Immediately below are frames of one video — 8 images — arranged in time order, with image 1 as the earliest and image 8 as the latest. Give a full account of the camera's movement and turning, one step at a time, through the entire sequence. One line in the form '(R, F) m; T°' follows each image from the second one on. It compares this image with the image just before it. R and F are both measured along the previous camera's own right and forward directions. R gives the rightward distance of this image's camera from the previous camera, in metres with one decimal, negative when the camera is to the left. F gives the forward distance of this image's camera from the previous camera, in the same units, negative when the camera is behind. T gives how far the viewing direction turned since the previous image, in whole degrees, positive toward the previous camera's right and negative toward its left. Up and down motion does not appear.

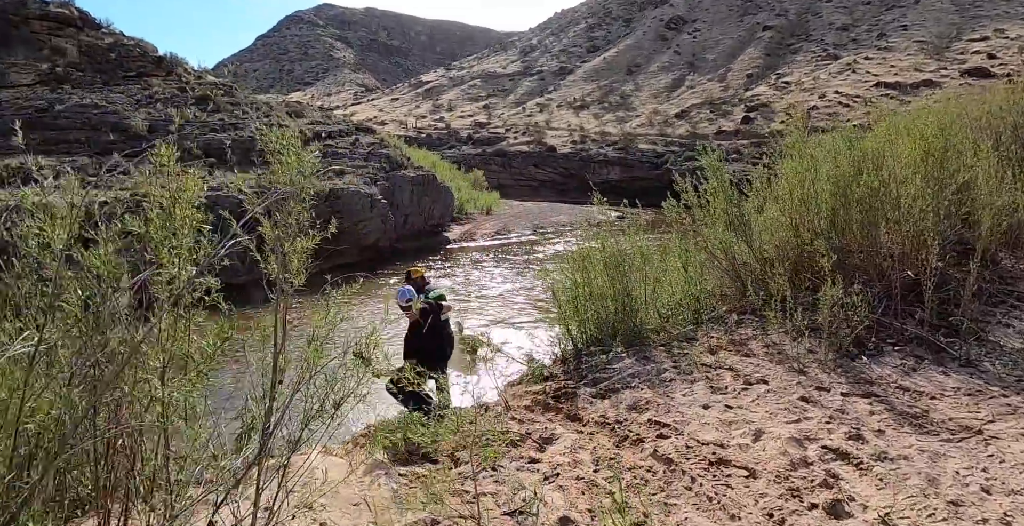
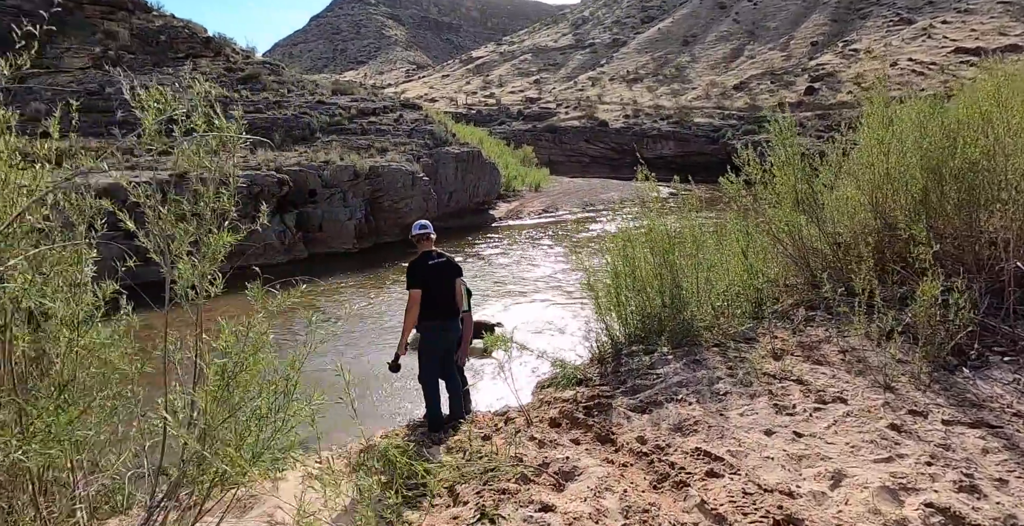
(+0.2, +0.6) m; -5°
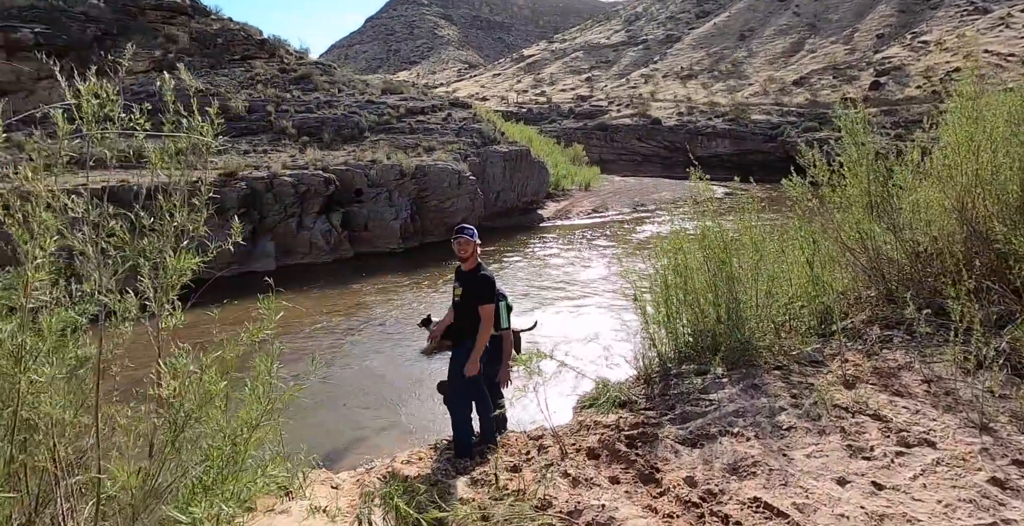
(+0.1, +0.3) m; -5°
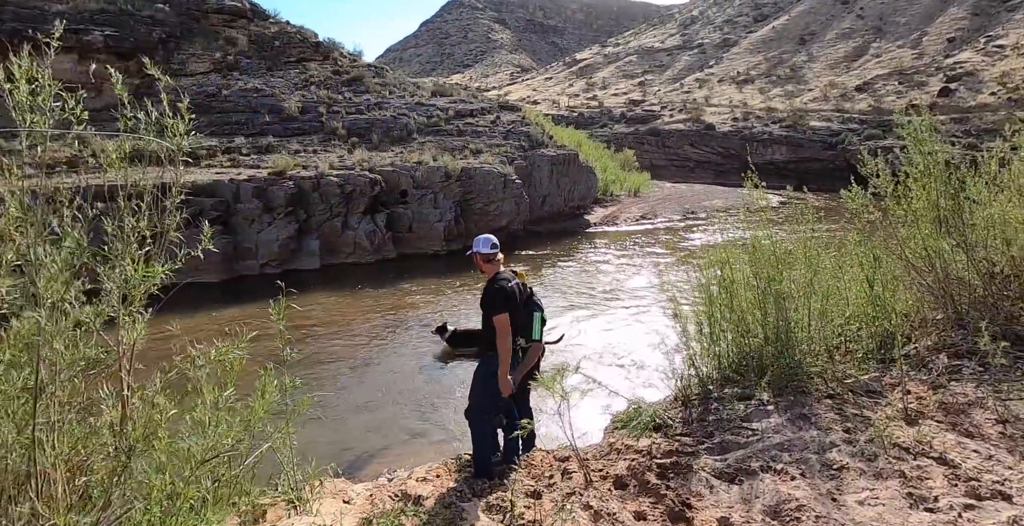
(+0.1, +0.2) m; -4°
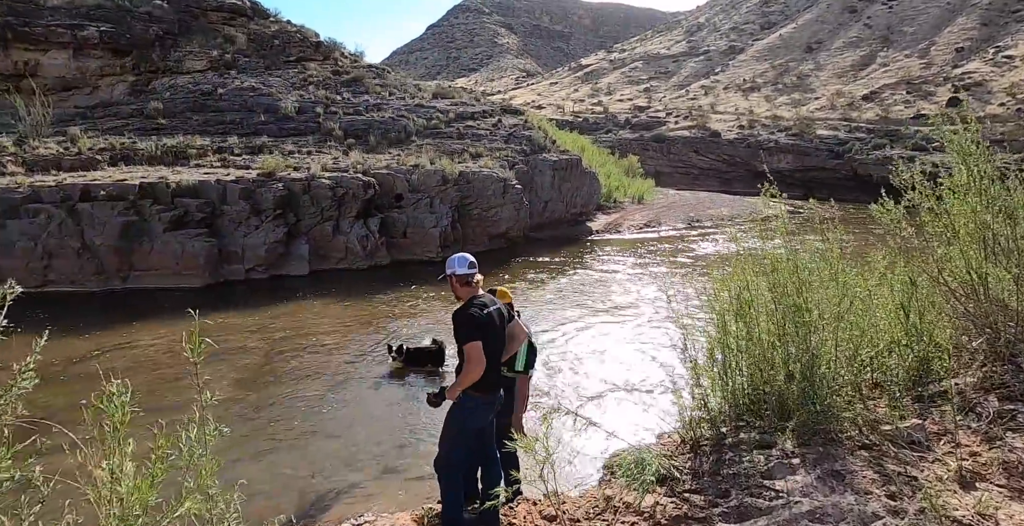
(+0.1, +0.5) m; 0°
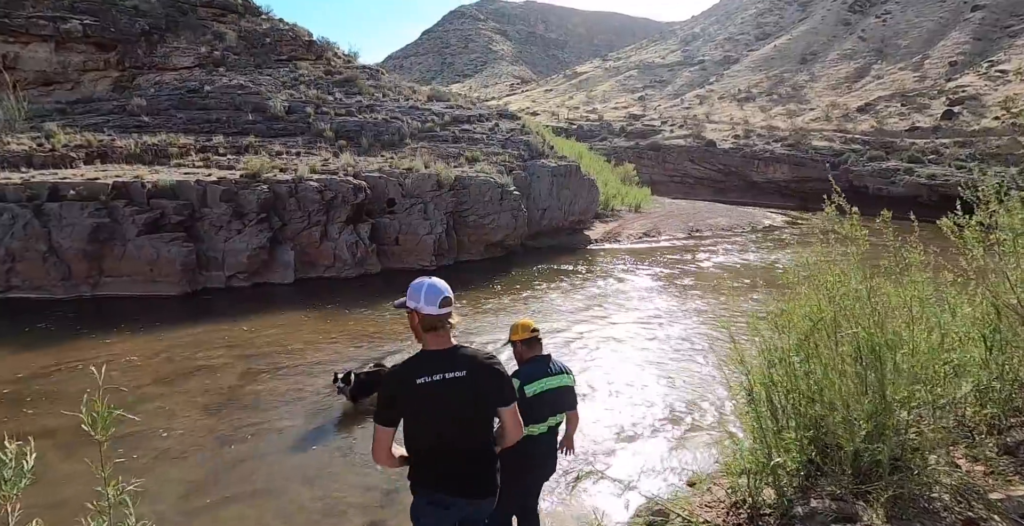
(-0.1, +0.7) m; +1°
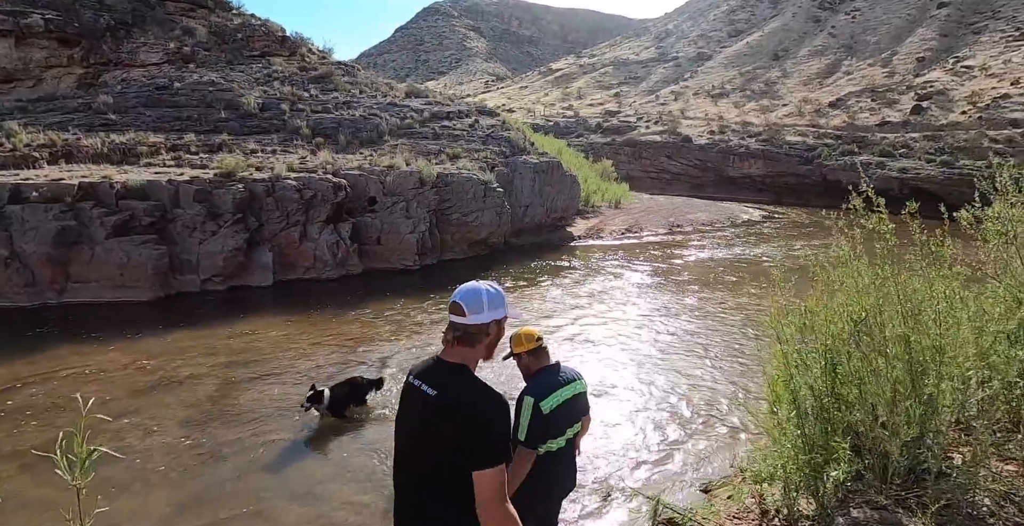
(-0.1, +0.2) m; +2°
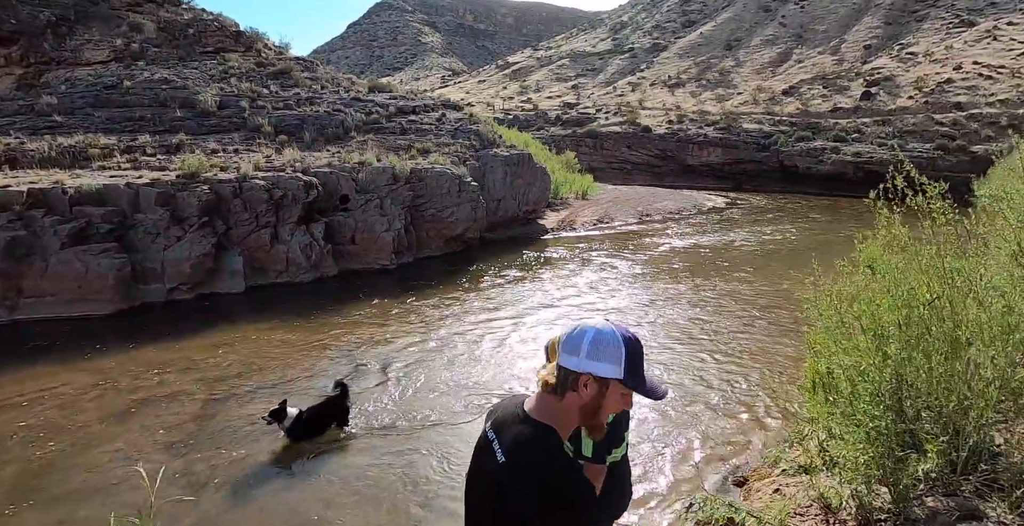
(-0.3, +0.3) m; +3°
